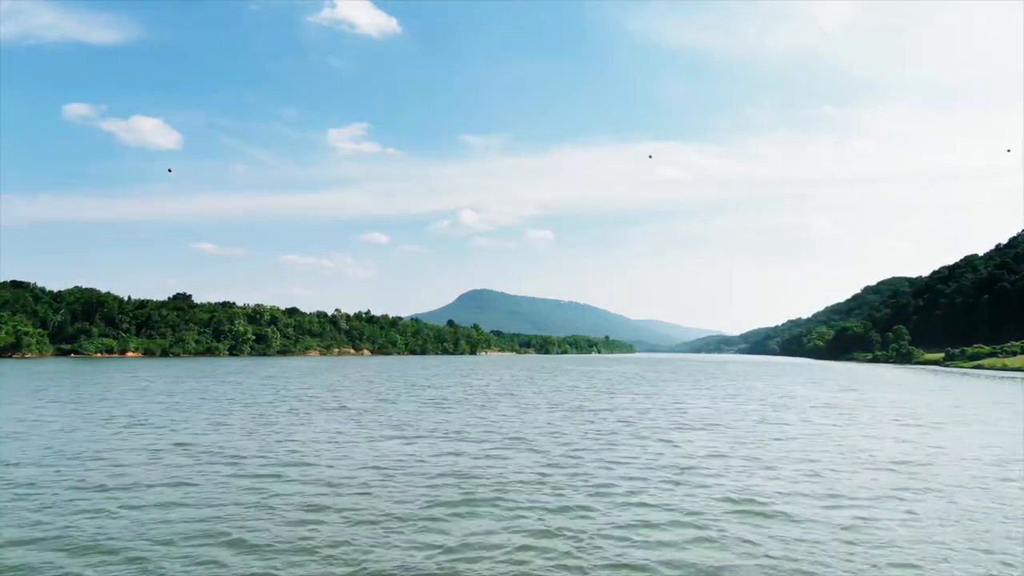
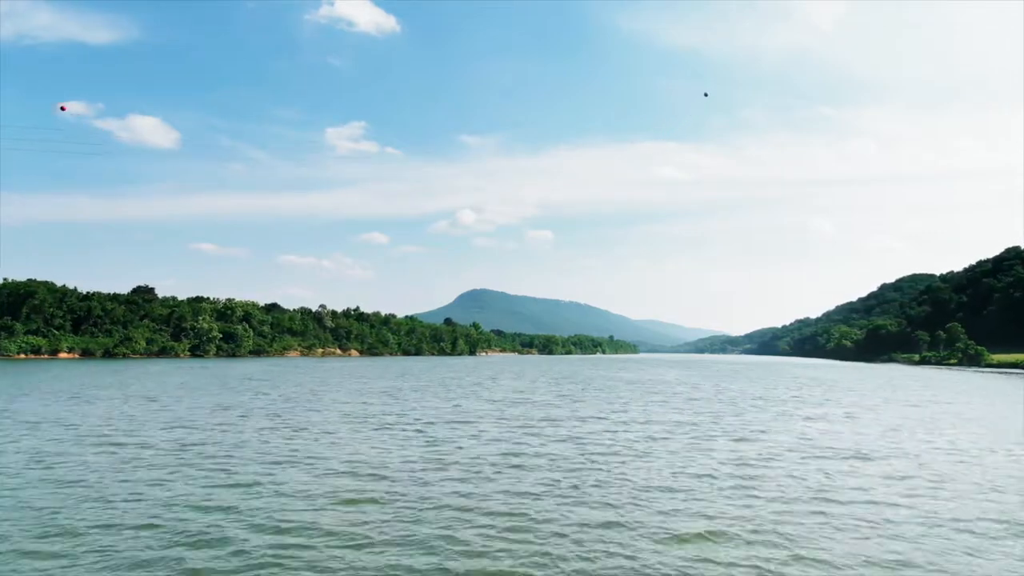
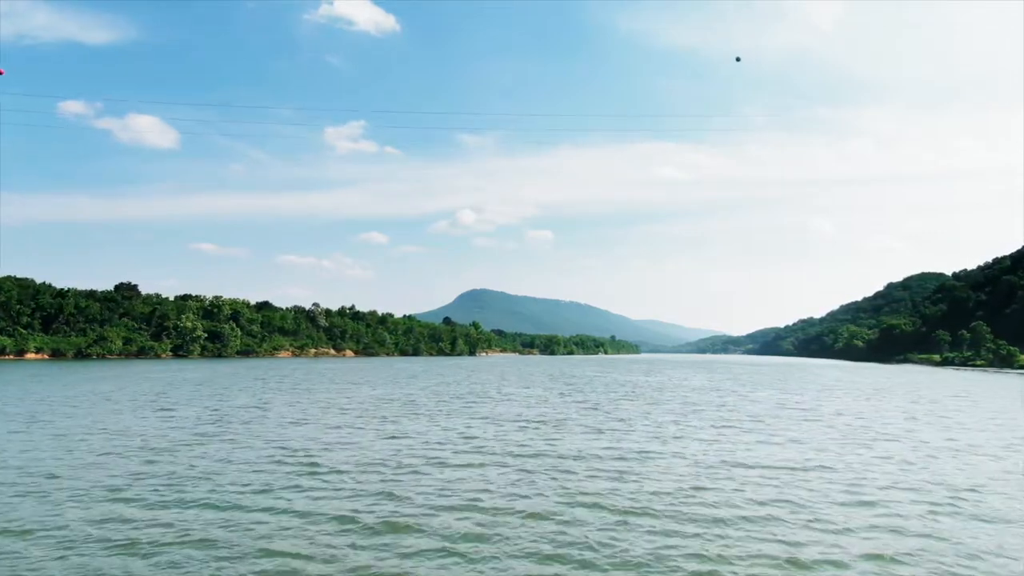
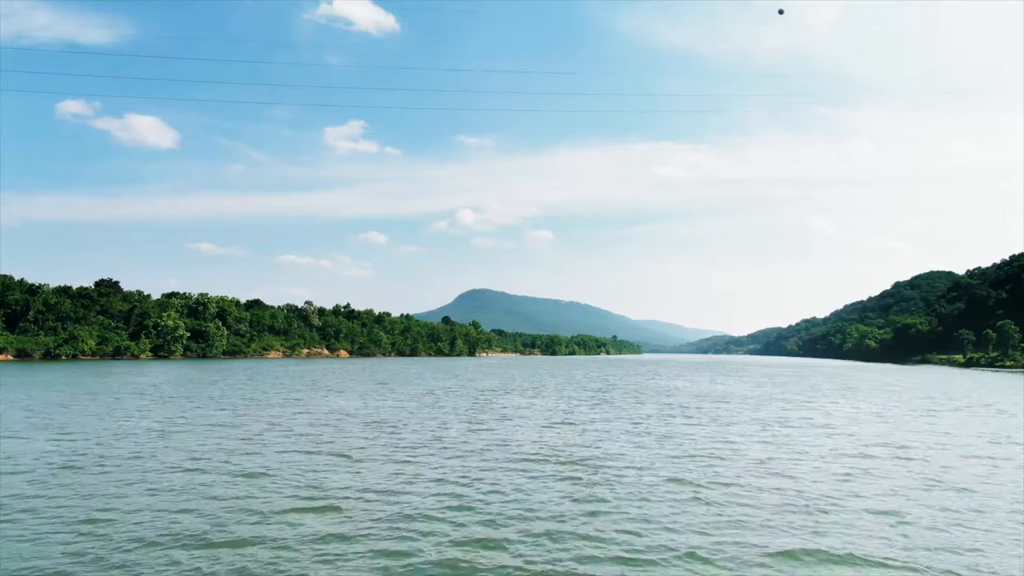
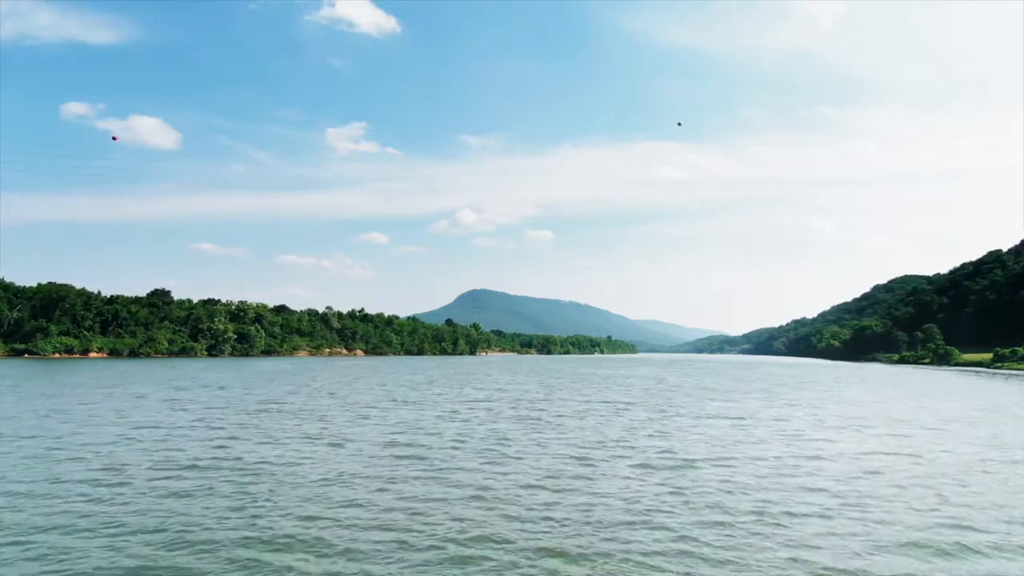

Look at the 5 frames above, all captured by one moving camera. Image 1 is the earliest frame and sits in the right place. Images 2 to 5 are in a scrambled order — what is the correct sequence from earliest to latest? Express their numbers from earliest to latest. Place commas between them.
5, 2, 3, 4
